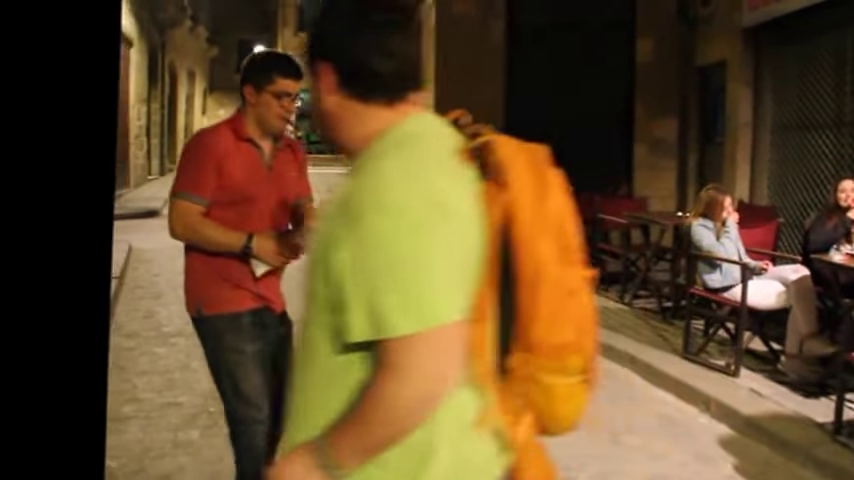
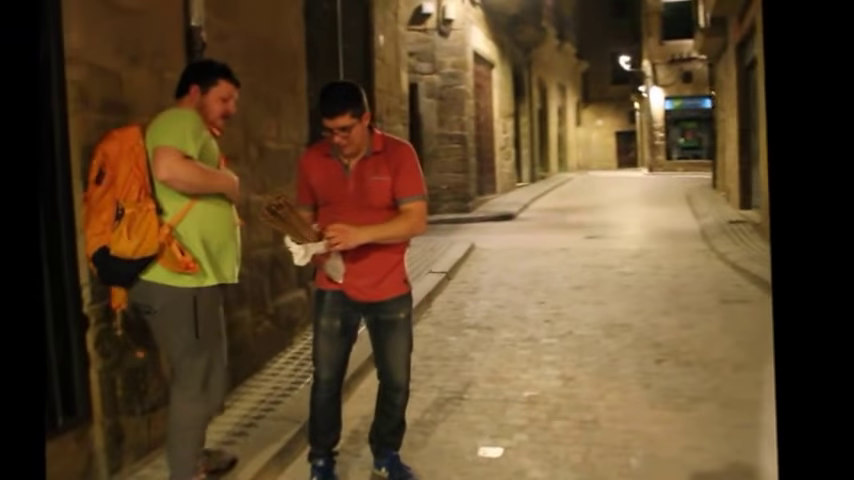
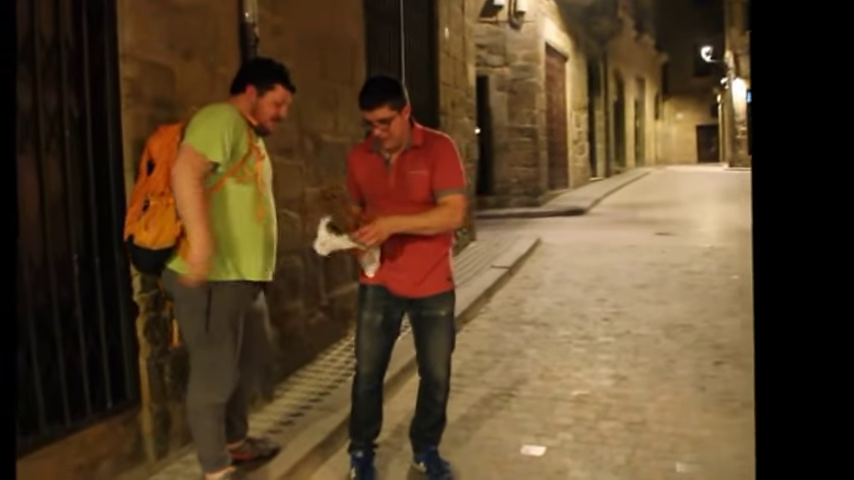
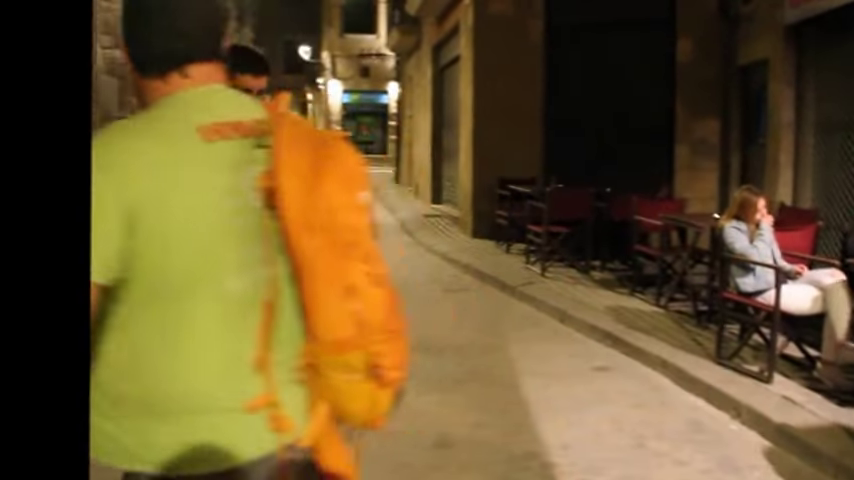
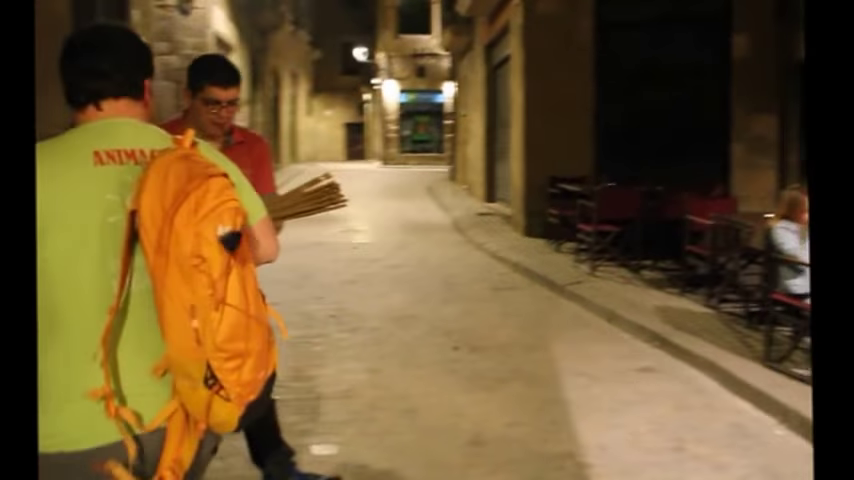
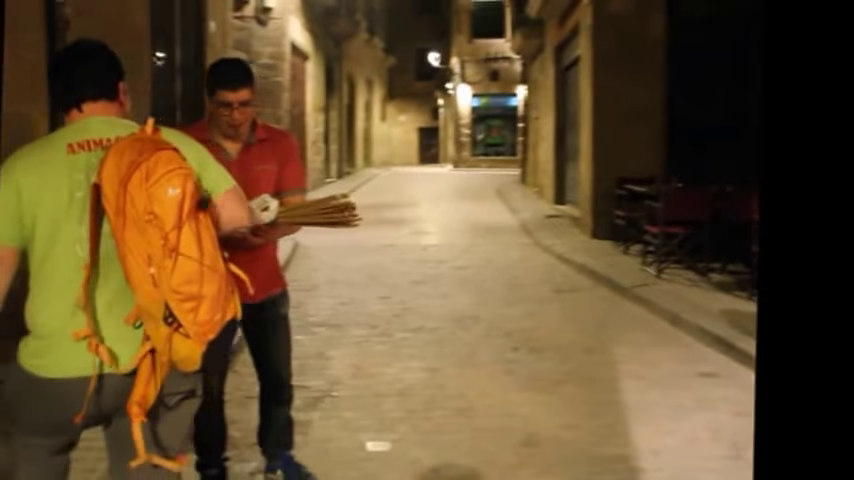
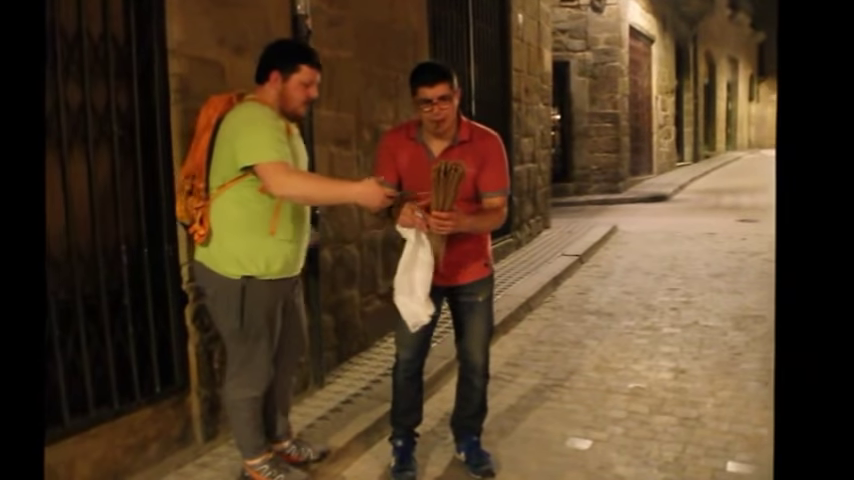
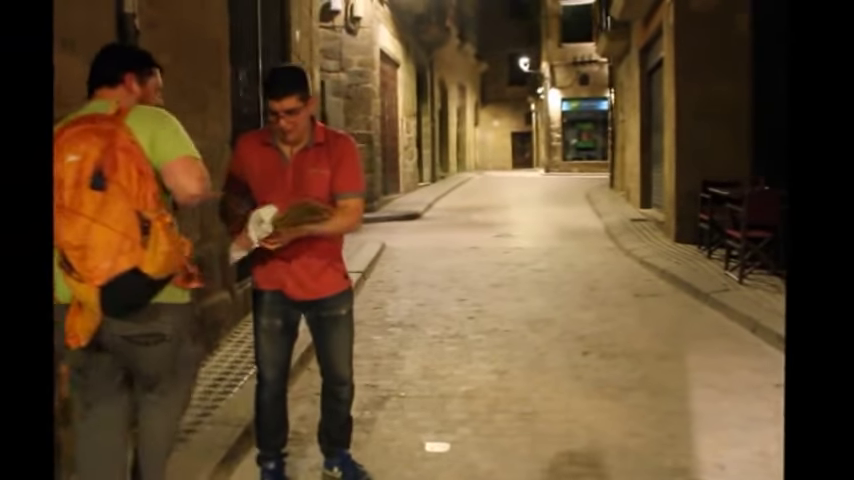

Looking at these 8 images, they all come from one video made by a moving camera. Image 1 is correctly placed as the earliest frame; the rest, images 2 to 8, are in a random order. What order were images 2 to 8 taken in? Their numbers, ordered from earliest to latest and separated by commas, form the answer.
4, 5, 6, 8, 2, 3, 7
